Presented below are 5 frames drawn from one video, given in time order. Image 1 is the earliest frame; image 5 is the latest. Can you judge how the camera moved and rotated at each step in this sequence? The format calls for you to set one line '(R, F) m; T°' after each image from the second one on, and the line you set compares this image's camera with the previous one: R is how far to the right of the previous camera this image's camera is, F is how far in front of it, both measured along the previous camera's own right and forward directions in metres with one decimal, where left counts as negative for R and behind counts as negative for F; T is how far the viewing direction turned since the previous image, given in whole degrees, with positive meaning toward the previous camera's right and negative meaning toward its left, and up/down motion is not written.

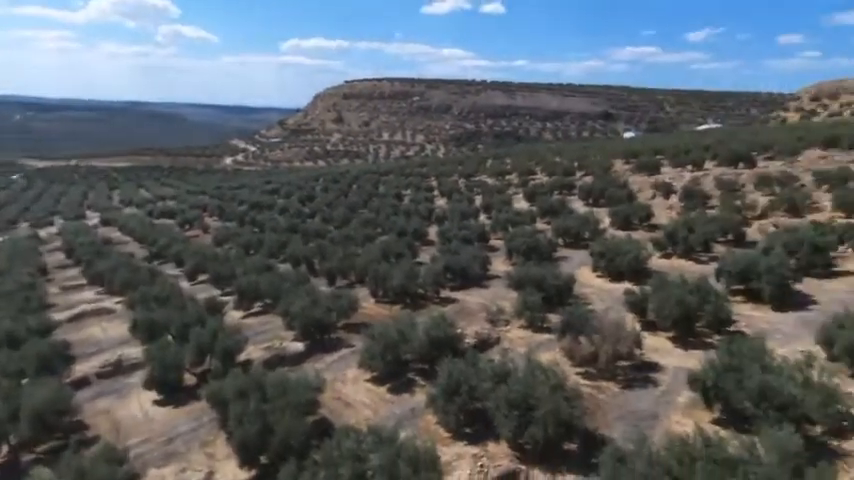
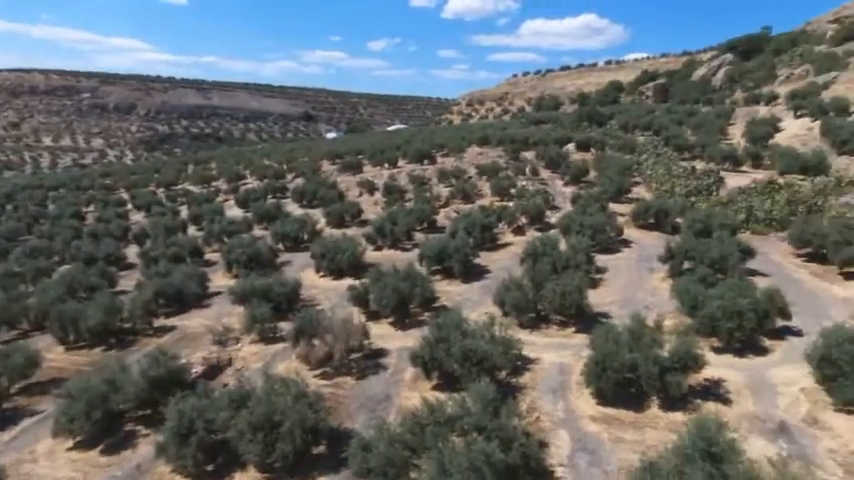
(-0.3, -4.0) m; +22°
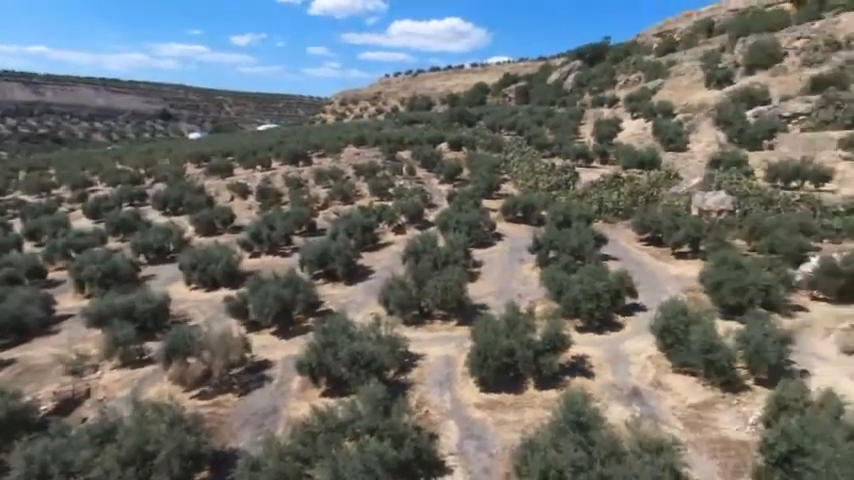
(0.0, -0.8) m; +10°
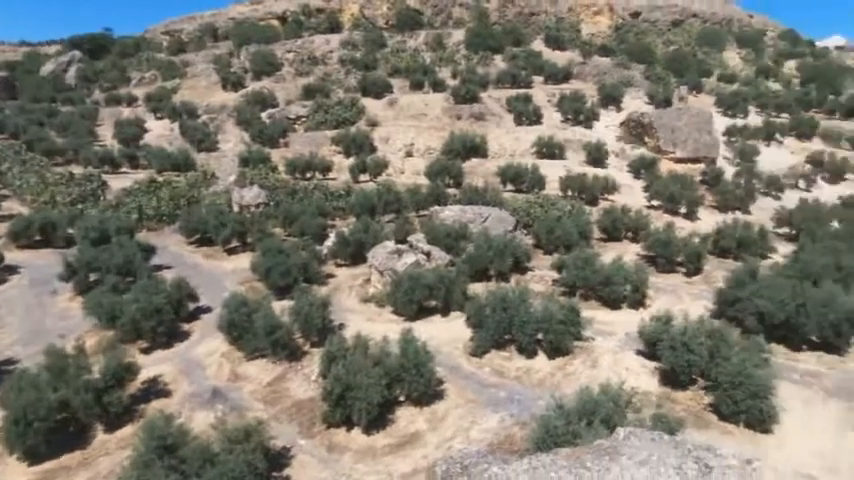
(-0.2, -1.0) m; +34°
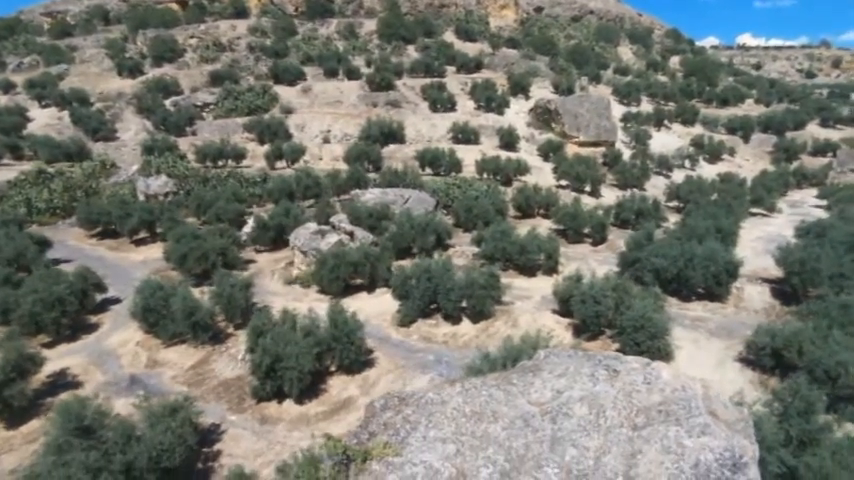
(-0.1, -0.2) m; +7°
